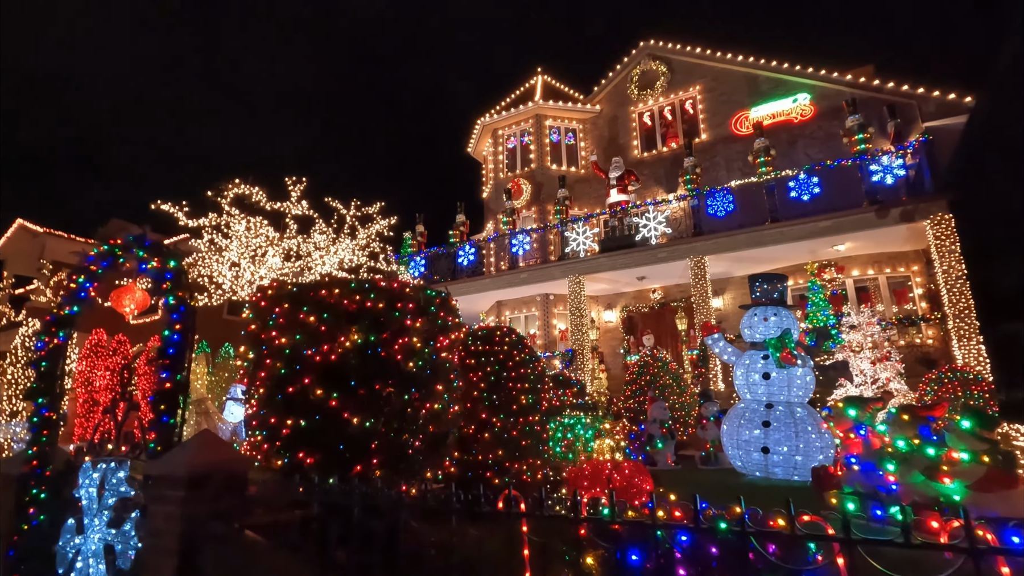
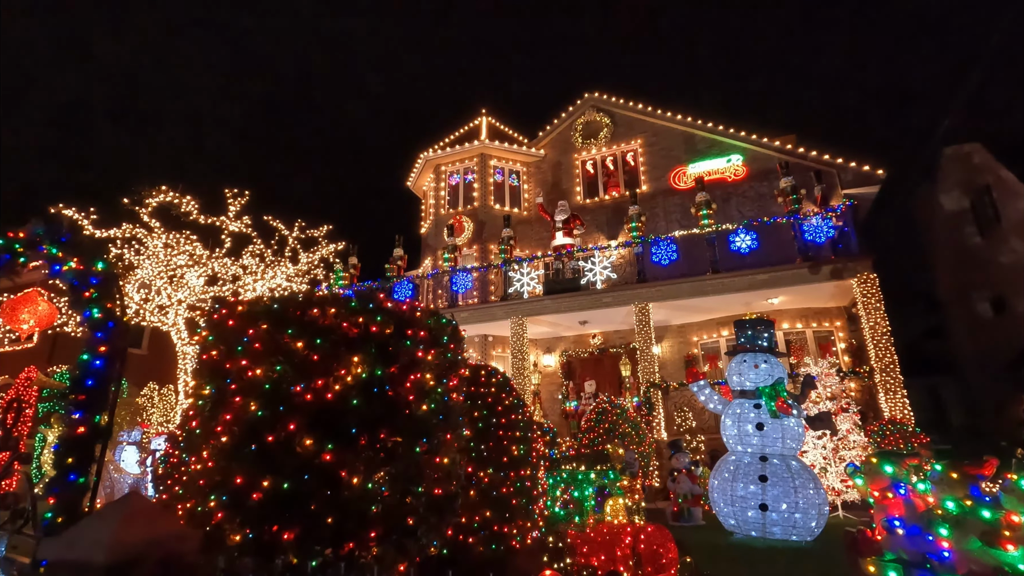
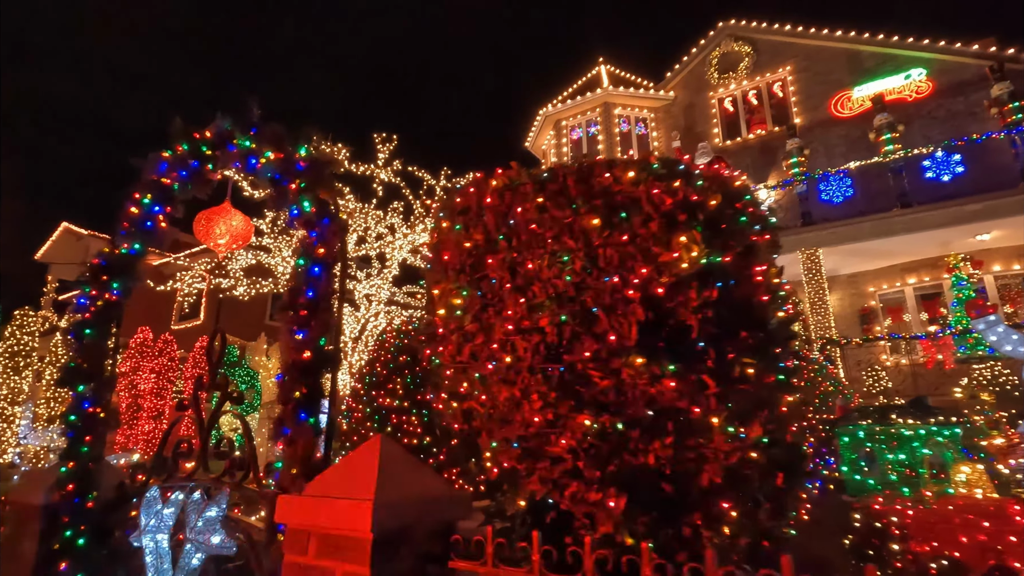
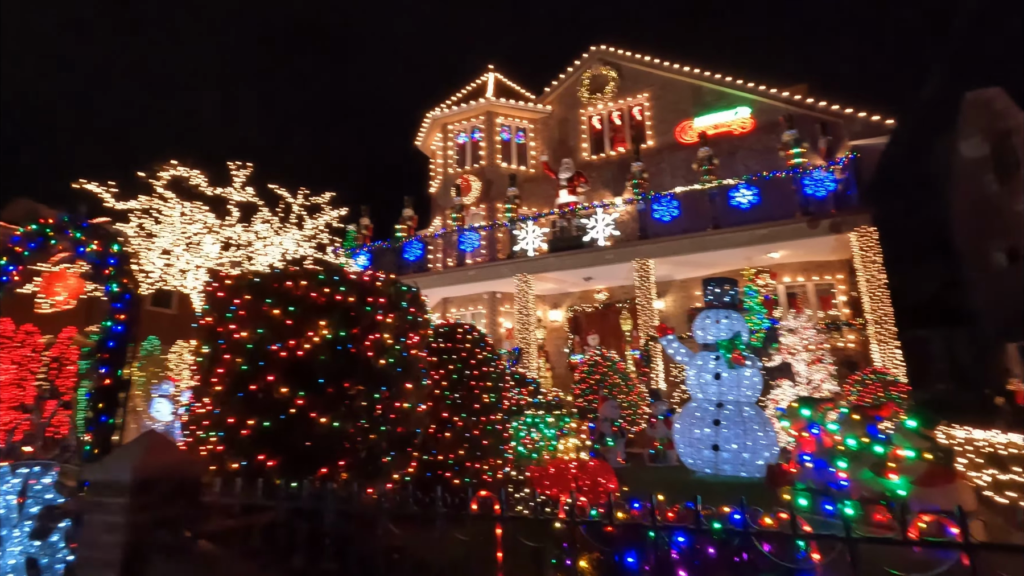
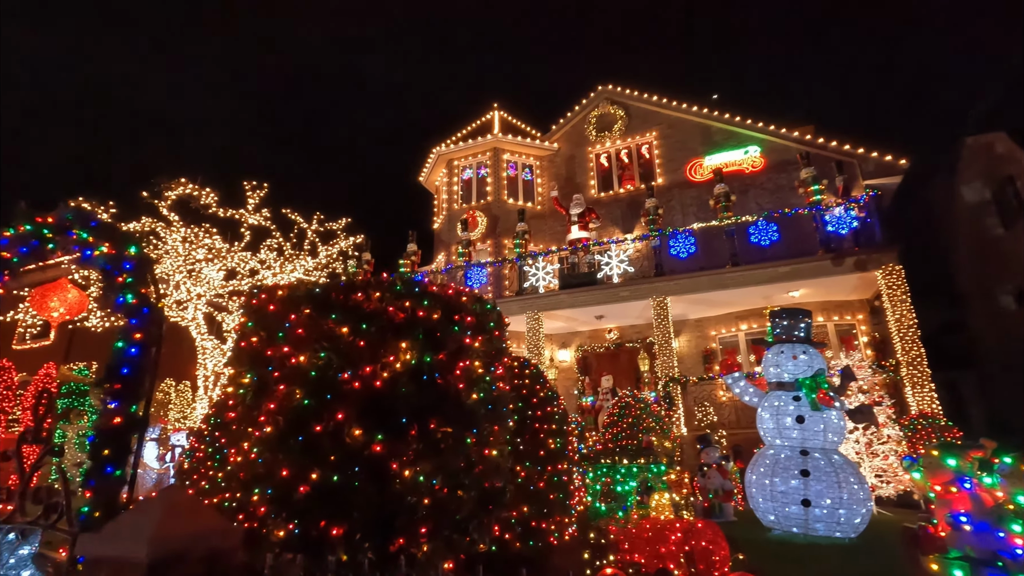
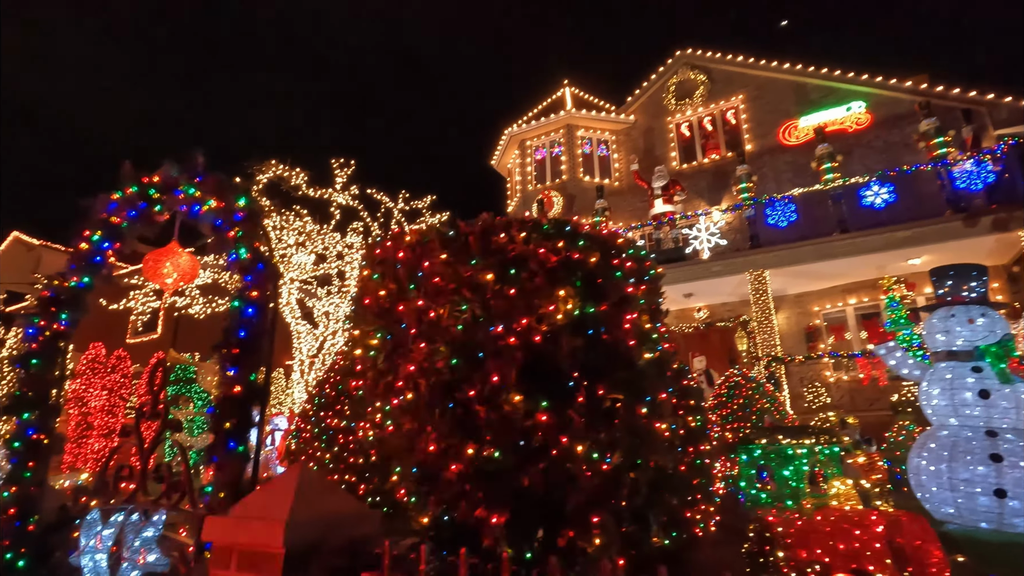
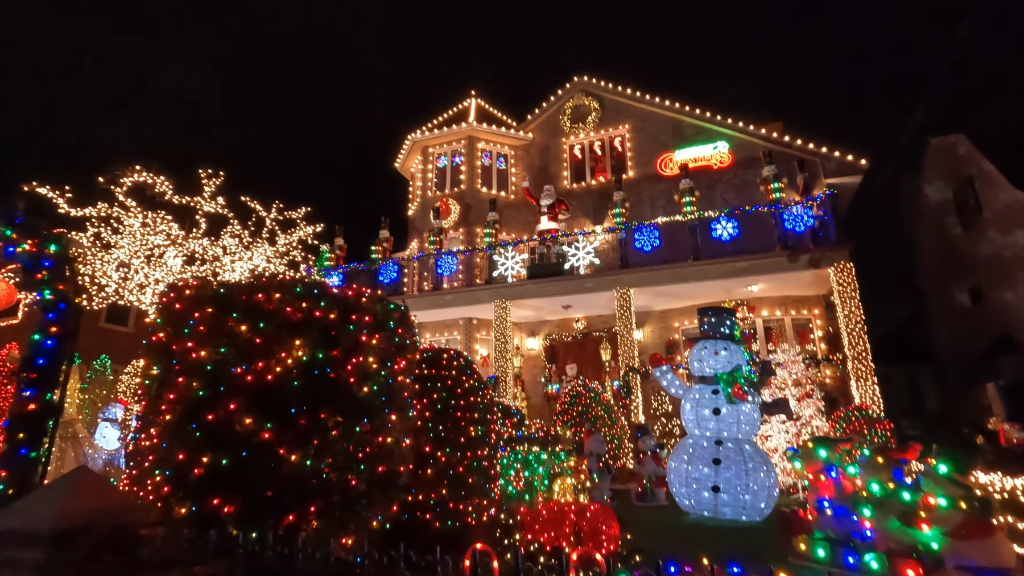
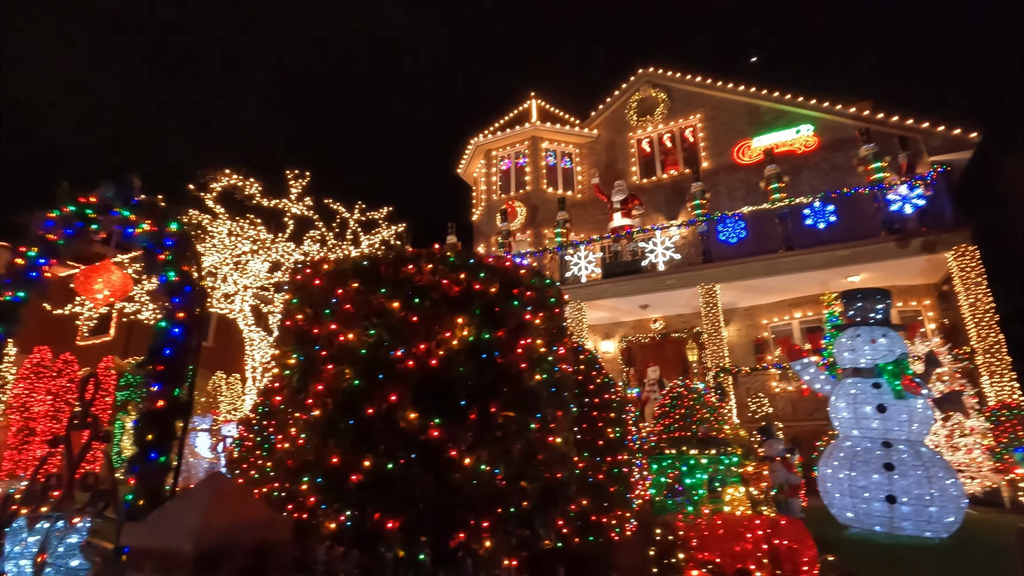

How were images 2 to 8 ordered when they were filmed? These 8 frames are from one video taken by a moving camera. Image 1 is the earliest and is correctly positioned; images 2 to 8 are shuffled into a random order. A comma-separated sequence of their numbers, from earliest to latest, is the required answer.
4, 7, 2, 5, 8, 6, 3
